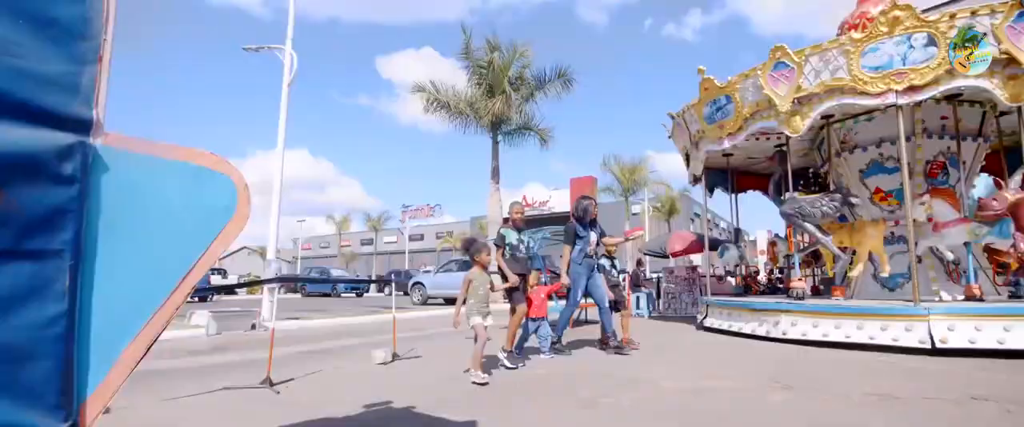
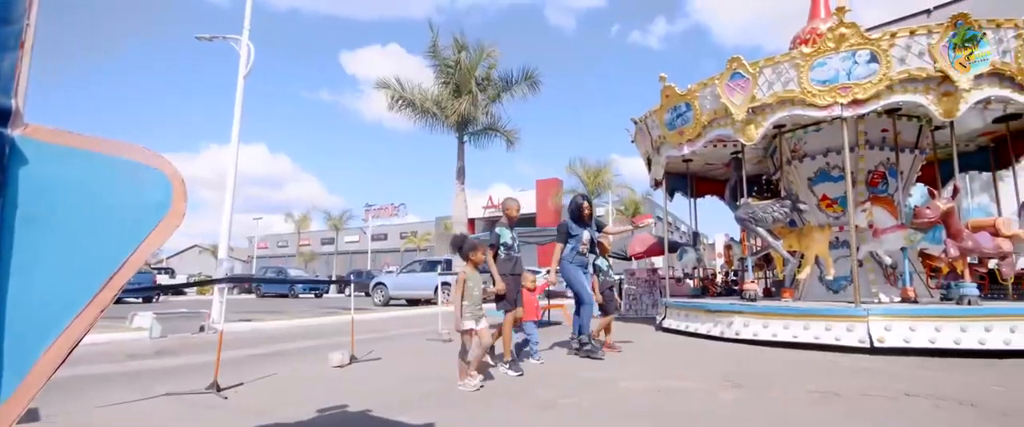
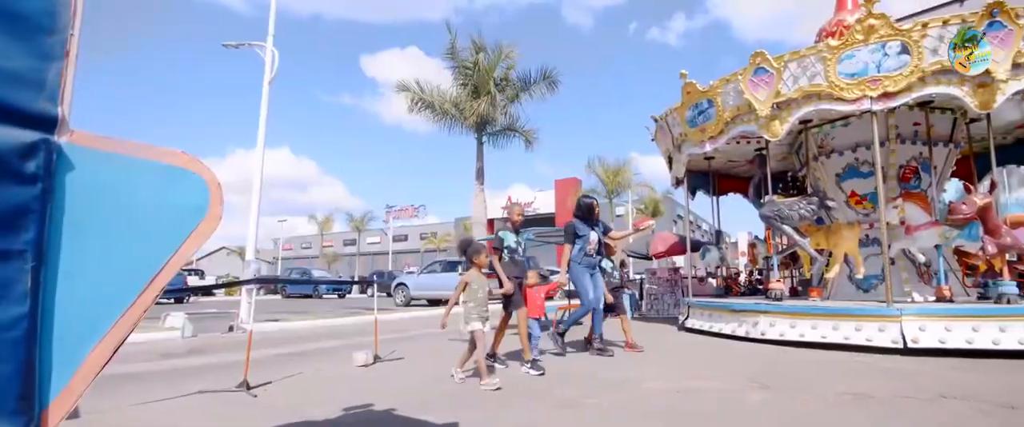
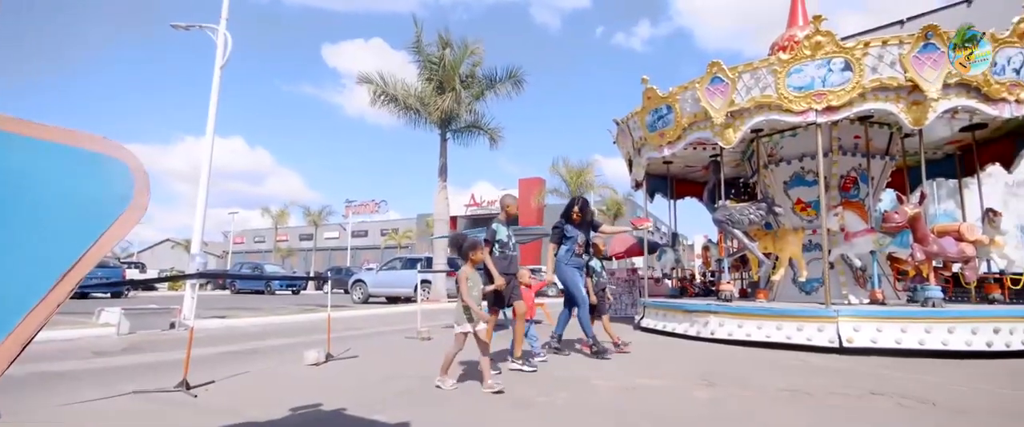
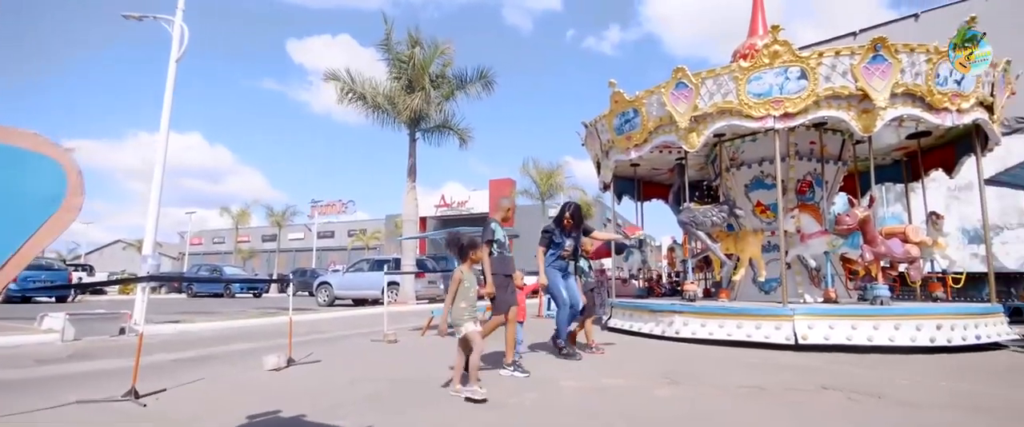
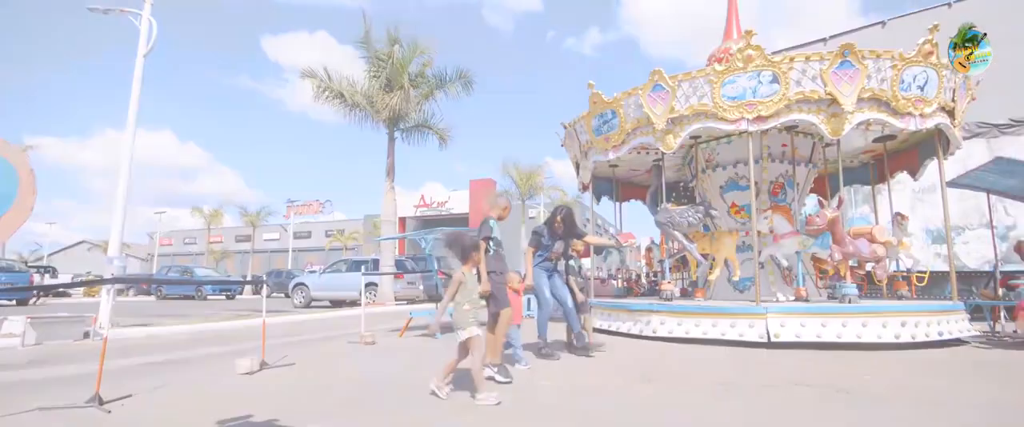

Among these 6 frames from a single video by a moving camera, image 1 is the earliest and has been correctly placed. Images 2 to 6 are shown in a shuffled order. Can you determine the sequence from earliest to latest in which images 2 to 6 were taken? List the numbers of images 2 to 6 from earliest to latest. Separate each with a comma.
3, 2, 4, 5, 6
